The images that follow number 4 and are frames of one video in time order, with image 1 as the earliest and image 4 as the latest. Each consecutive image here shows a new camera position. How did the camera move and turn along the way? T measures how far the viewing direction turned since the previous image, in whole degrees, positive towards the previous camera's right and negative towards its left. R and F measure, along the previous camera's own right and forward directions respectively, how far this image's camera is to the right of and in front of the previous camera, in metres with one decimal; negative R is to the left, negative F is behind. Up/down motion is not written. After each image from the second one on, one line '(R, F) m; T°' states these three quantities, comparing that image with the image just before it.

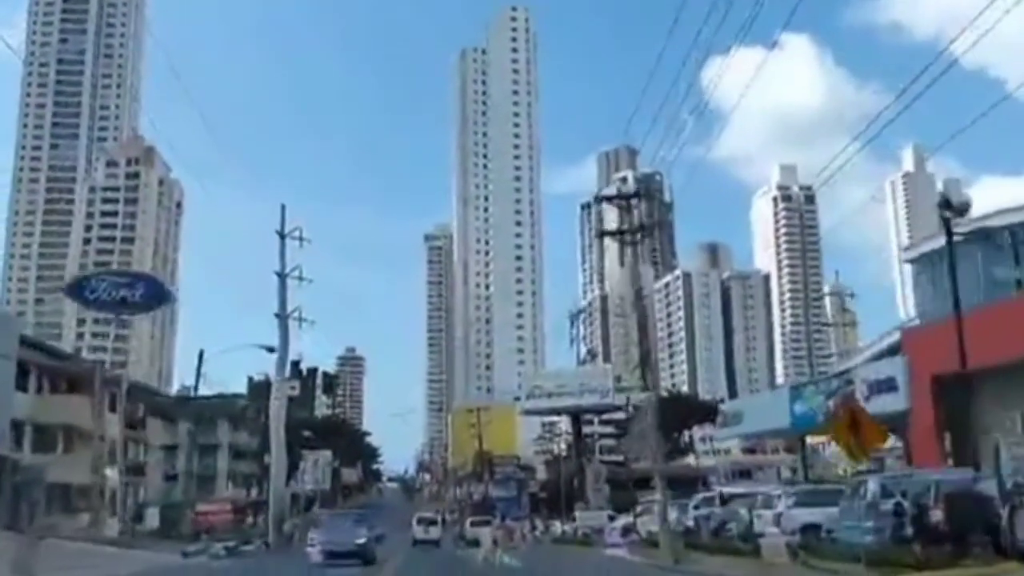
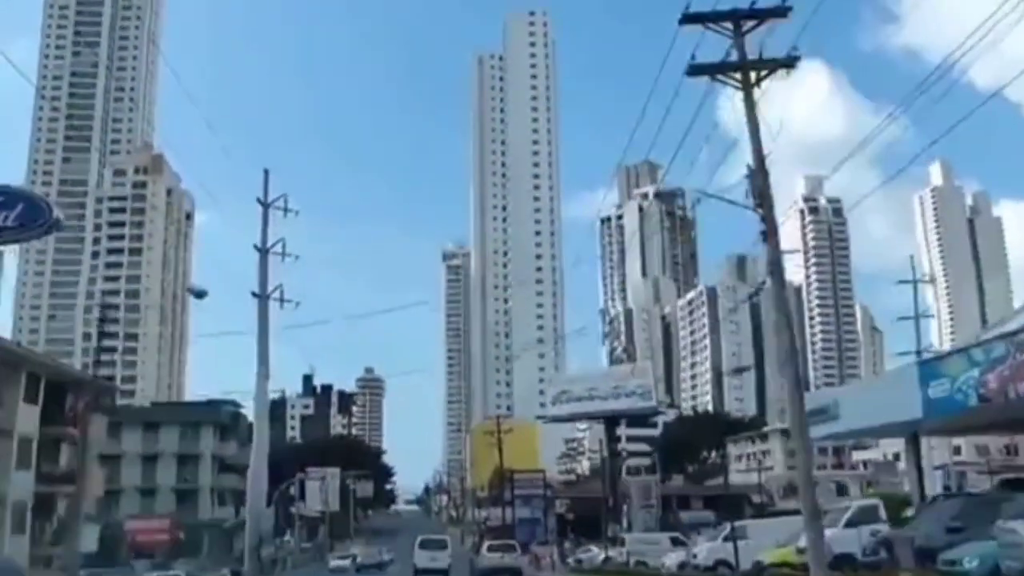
(0.0, +1.2) m; -1°
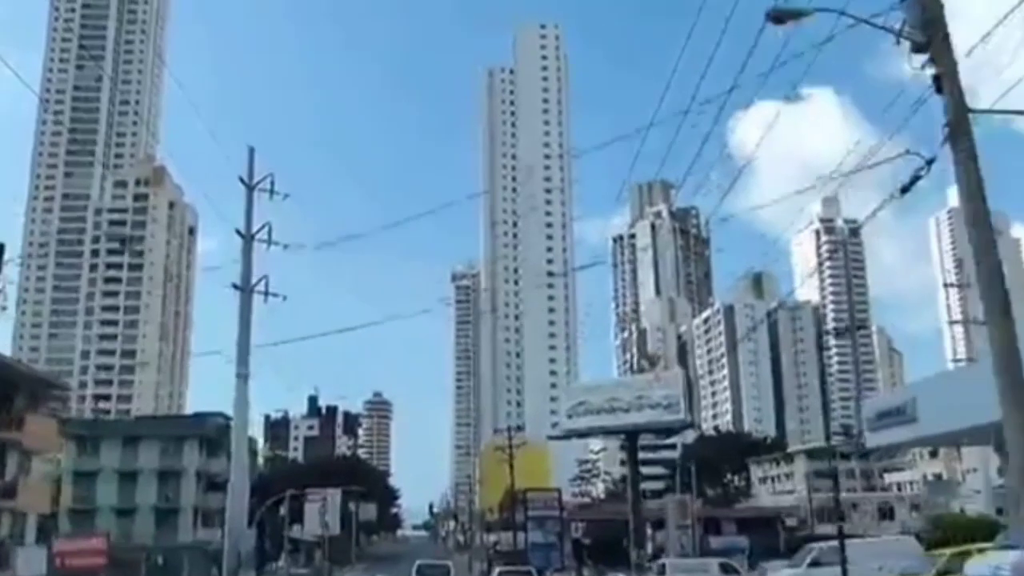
(0.0, +0.8) m; -1°
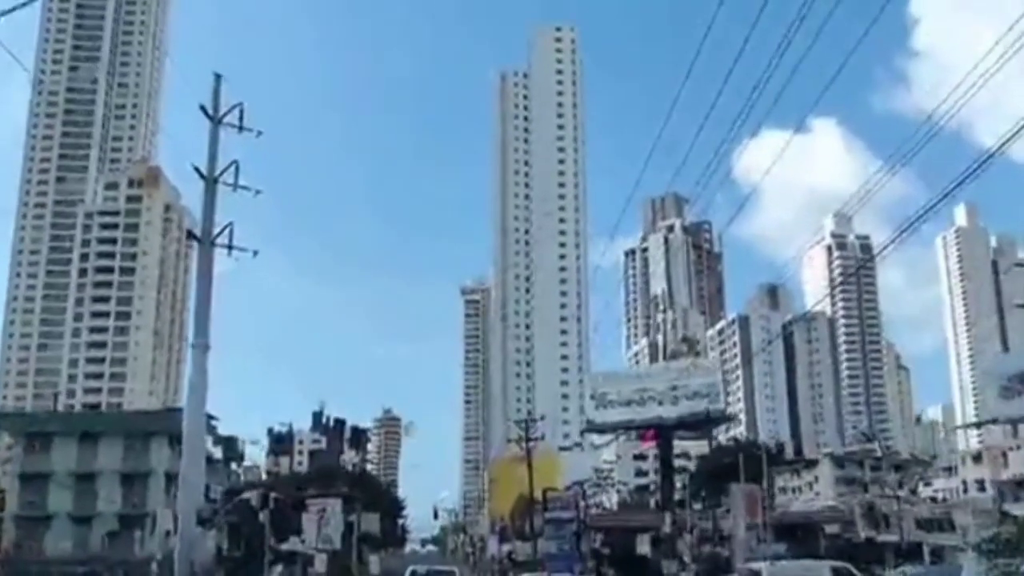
(-0.1, +0.4) m; 0°
